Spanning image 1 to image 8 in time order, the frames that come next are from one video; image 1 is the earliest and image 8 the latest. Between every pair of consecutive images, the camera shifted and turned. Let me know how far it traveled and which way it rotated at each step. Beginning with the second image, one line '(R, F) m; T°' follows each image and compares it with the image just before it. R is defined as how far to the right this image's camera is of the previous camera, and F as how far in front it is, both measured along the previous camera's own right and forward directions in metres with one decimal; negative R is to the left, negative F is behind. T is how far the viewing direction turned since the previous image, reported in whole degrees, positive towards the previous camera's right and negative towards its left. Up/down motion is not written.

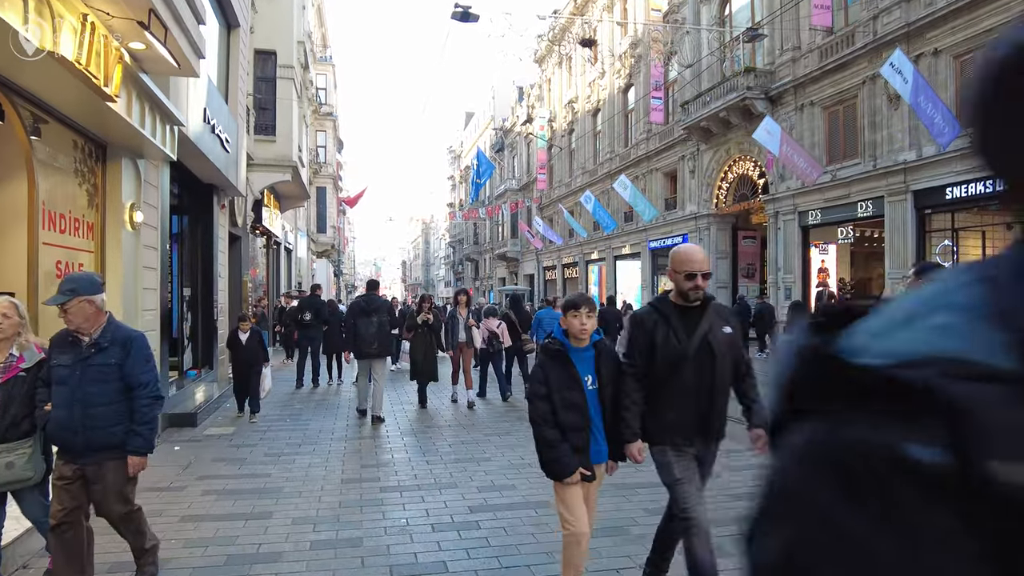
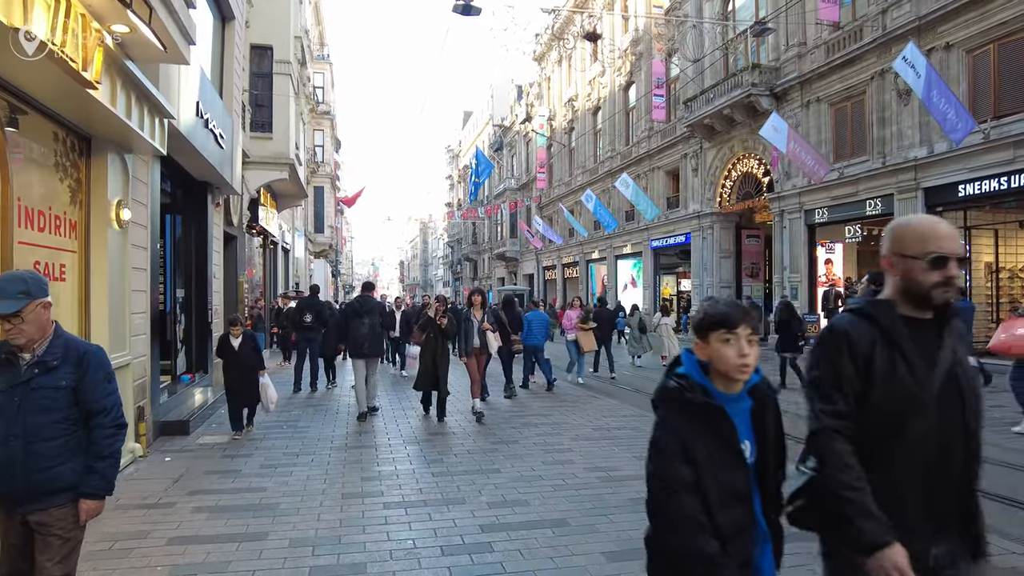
(-0.1, +0.4) m; 0°
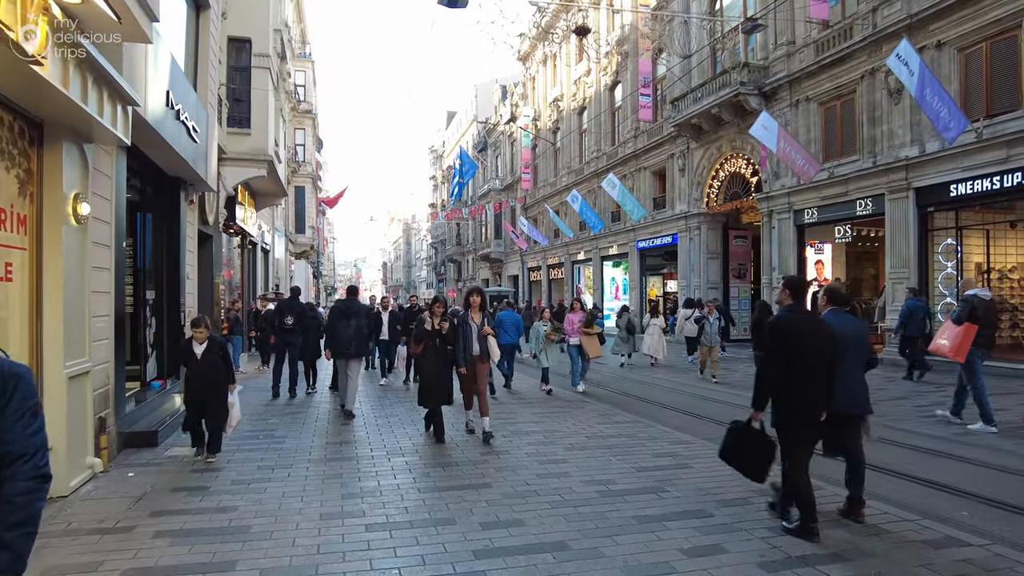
(-0.1, +0.4) m; +1°
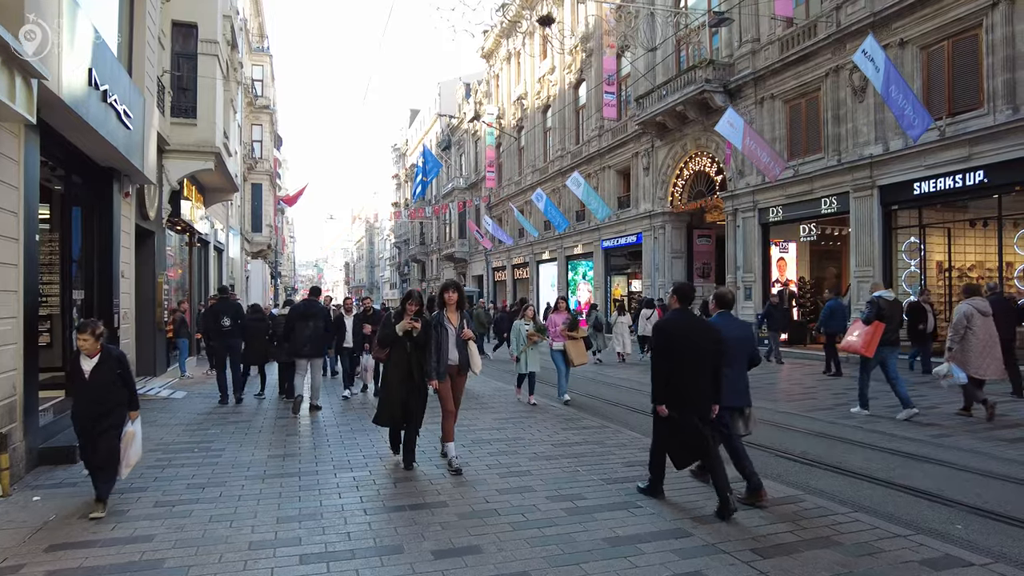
(+0.1, +0.5) m; +3°
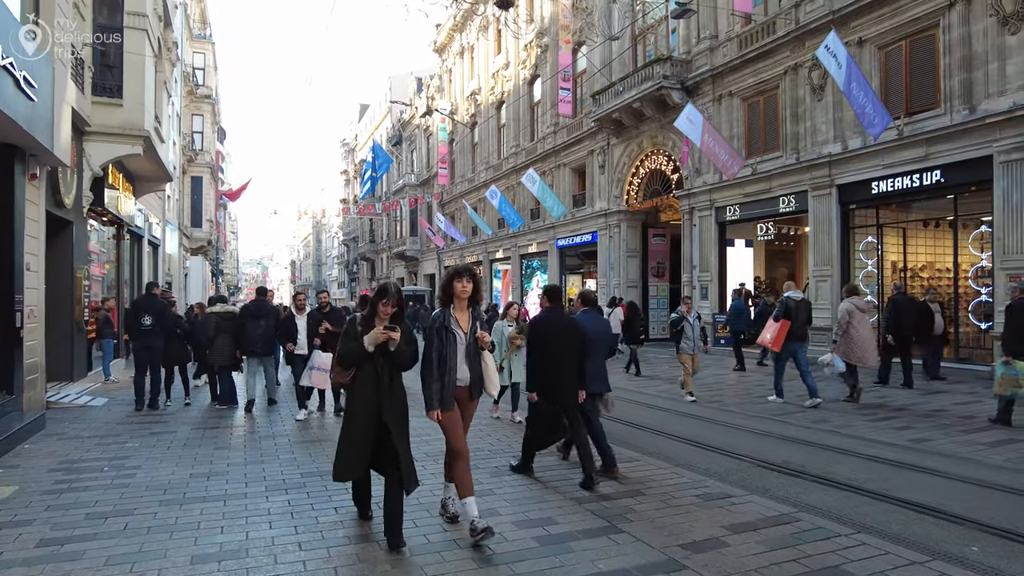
(-0.1, +0.7) m; +4°
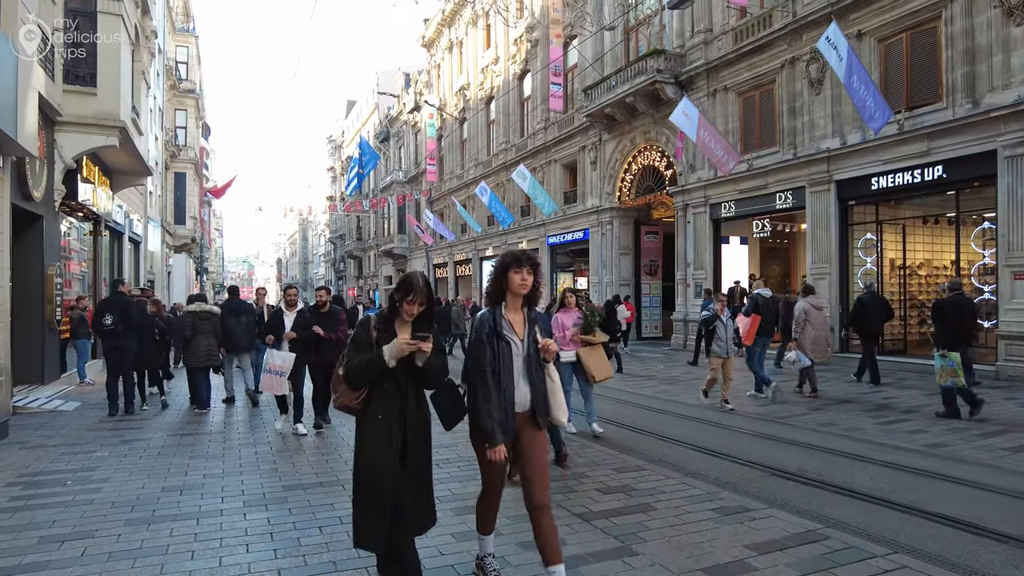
(-0.1, +0.4) m; +1°
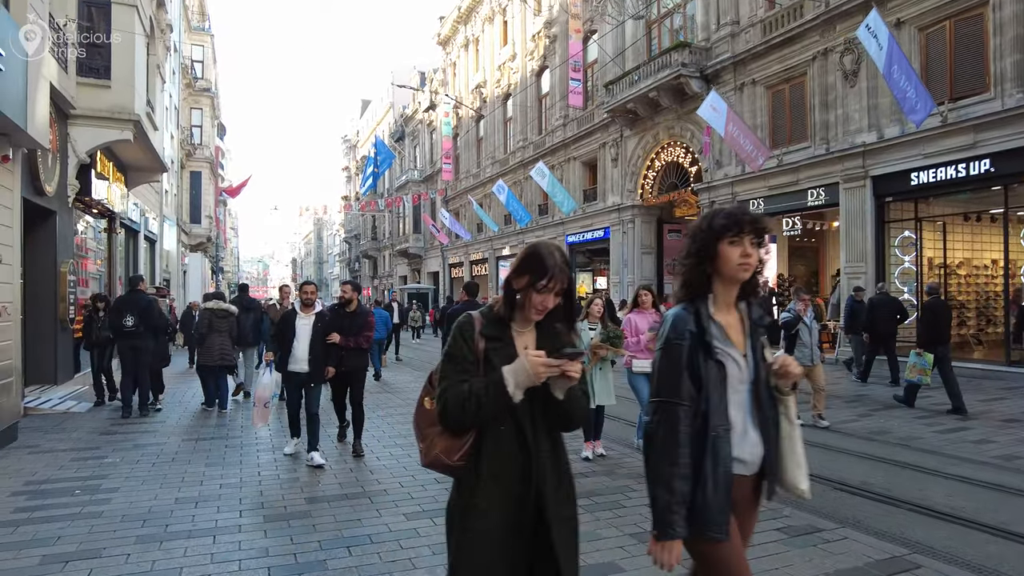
(-0.2, +0.4) m; -1°
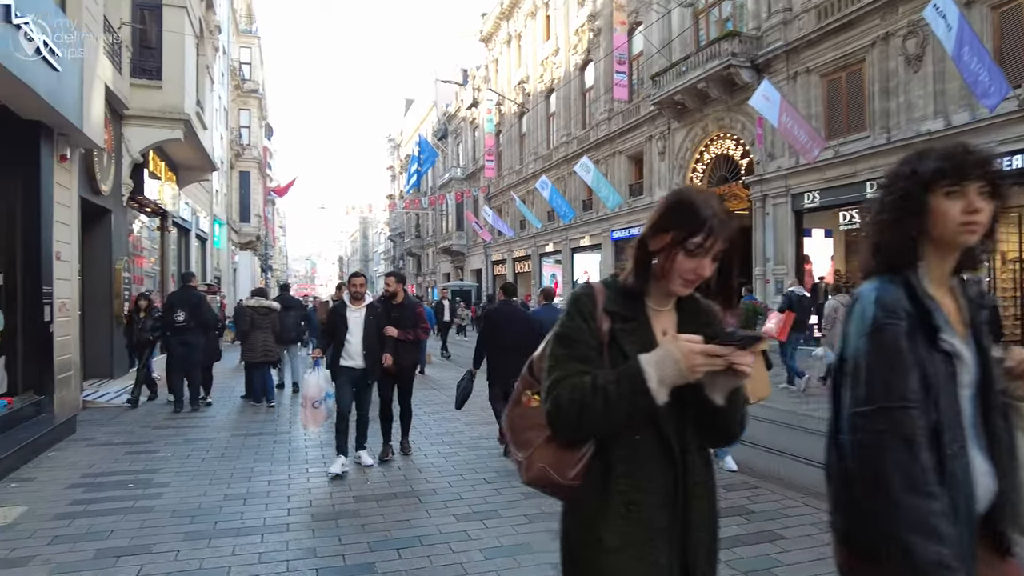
(-0.1, +0.2) m; -4°
